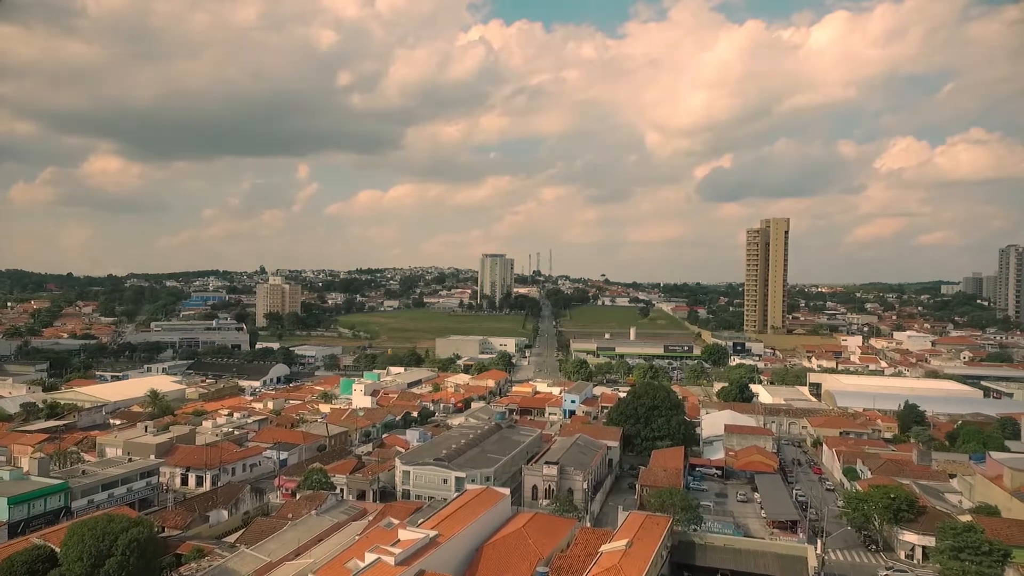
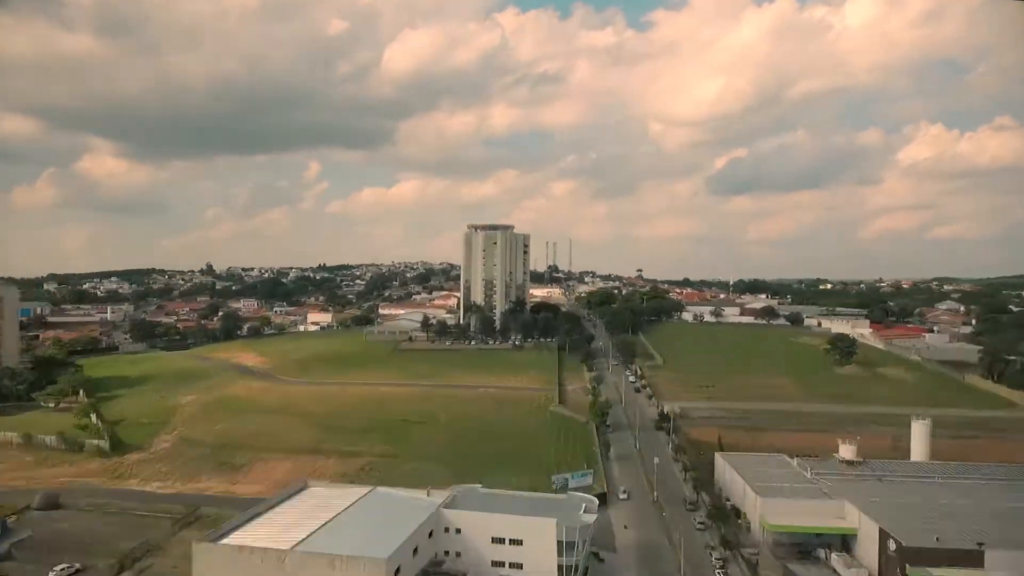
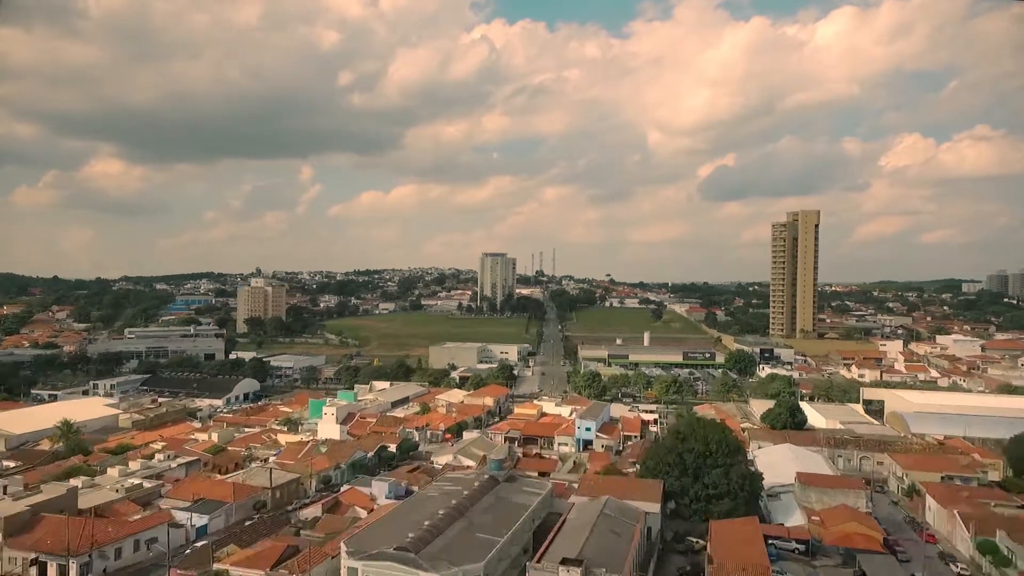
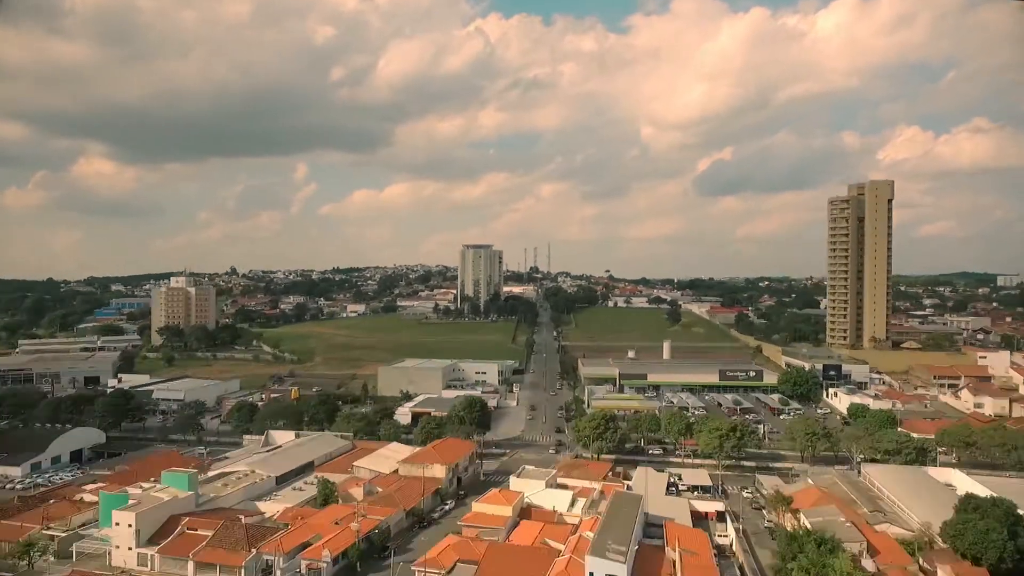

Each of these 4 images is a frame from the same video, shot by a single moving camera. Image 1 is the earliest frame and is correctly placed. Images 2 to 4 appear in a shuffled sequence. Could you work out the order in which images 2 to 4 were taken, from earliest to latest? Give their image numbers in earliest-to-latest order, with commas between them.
3, 4, 2
